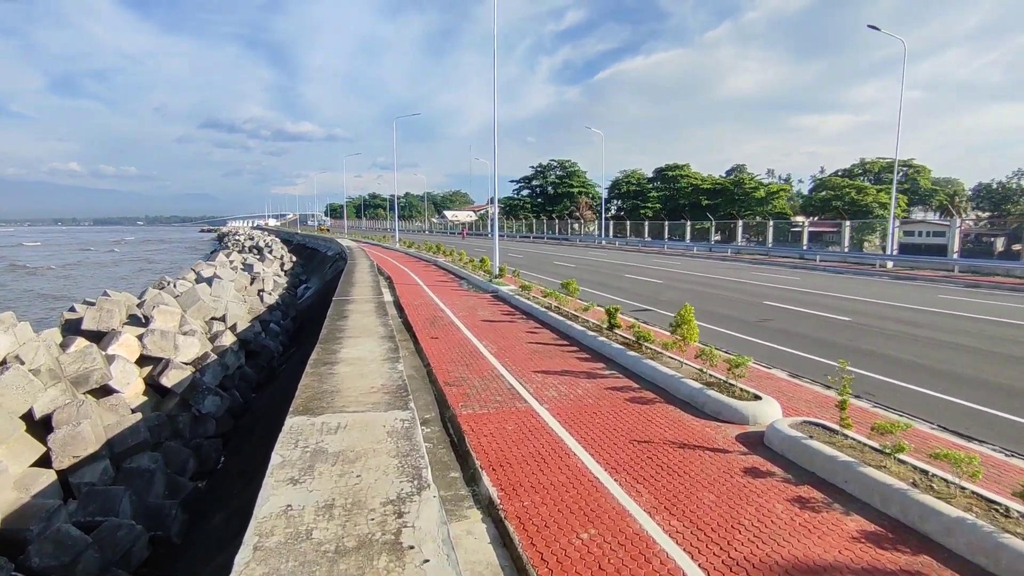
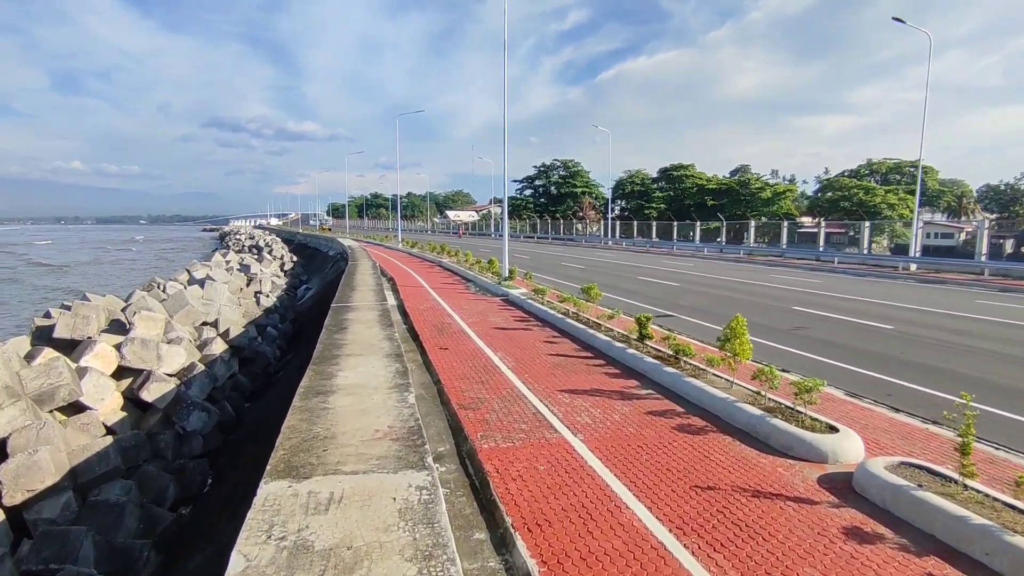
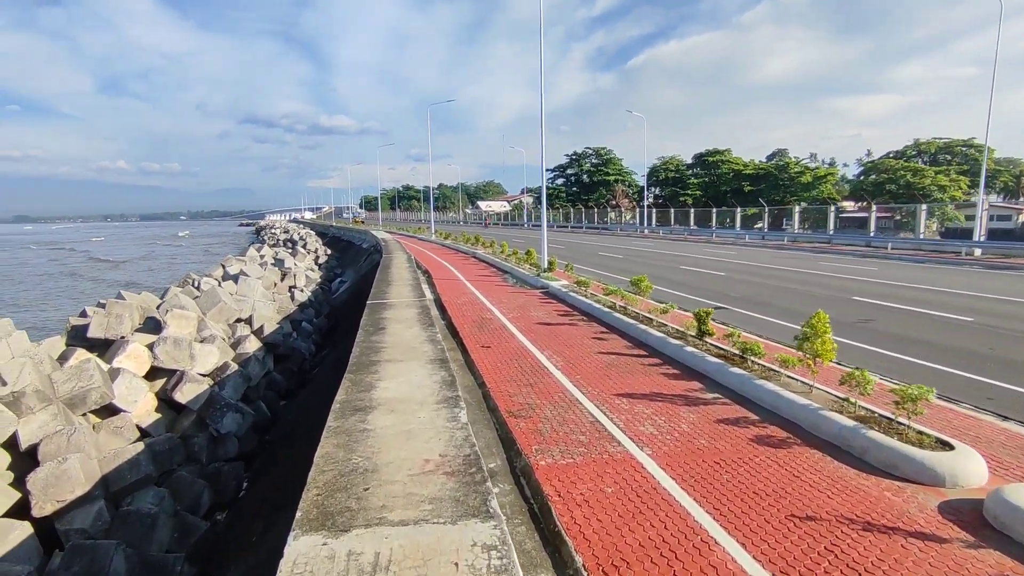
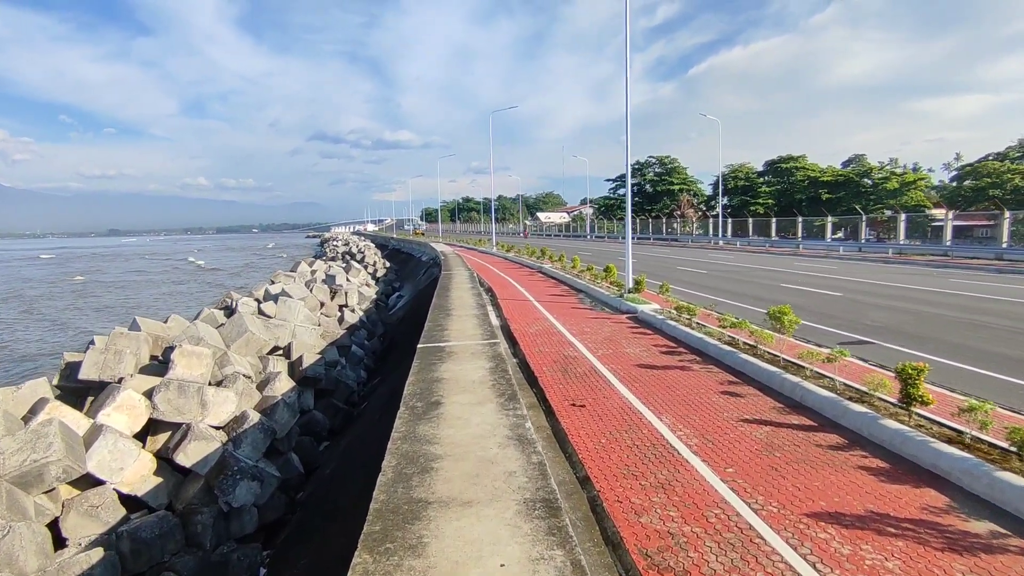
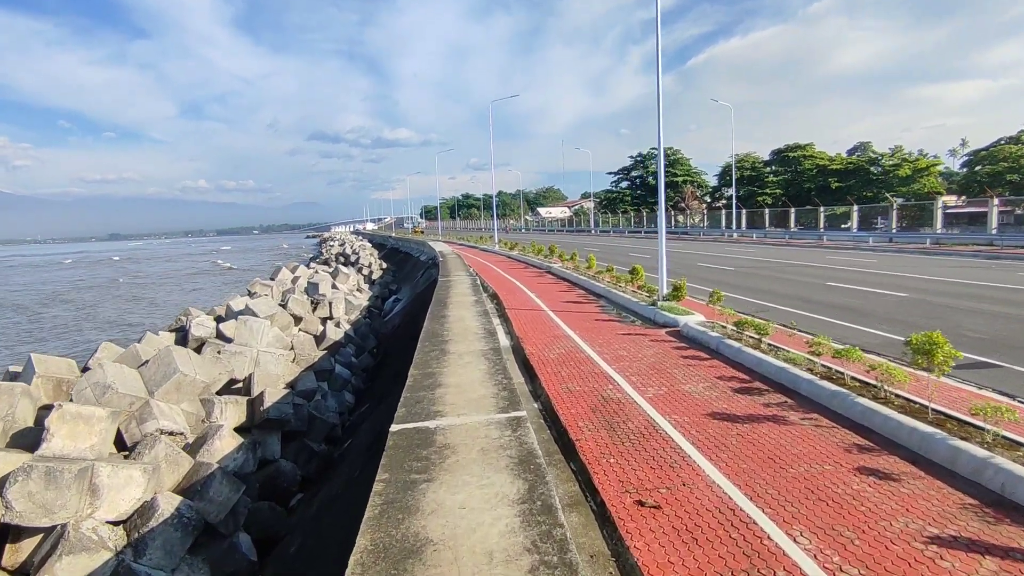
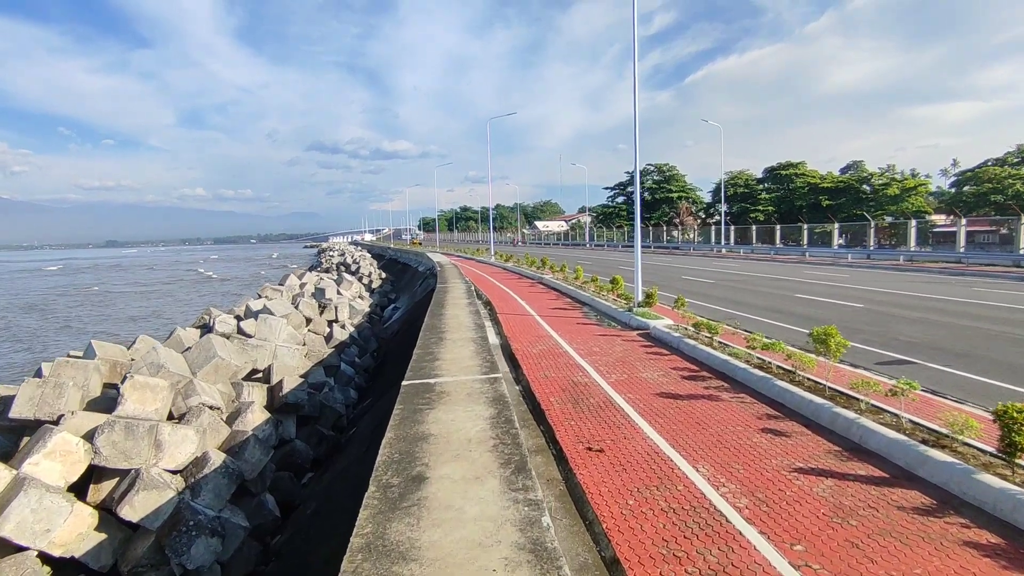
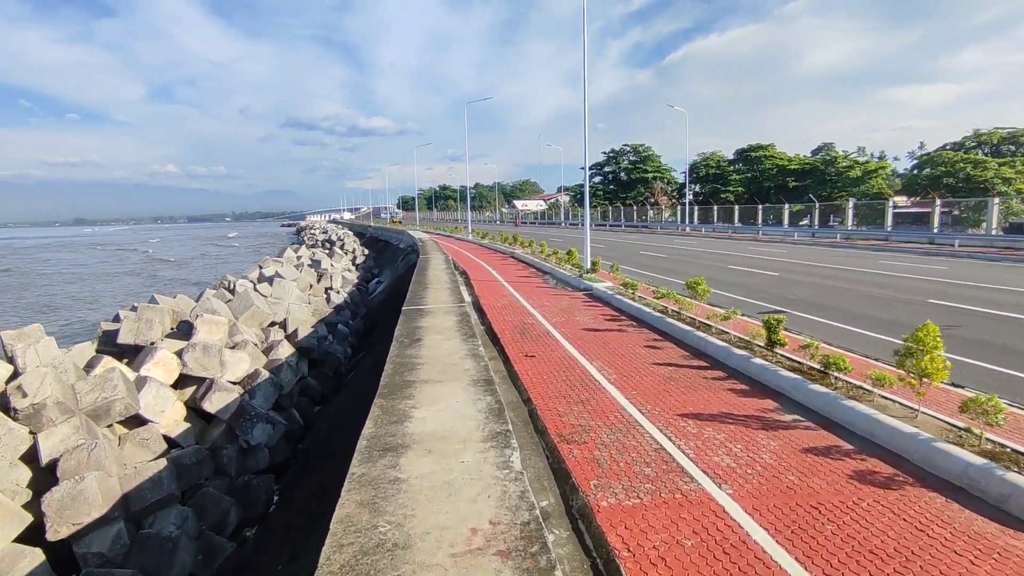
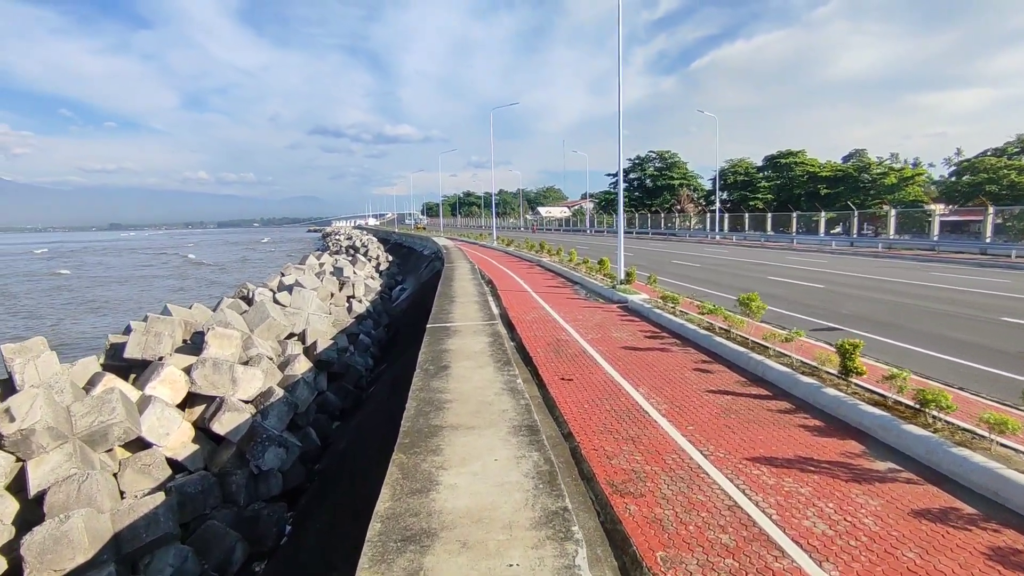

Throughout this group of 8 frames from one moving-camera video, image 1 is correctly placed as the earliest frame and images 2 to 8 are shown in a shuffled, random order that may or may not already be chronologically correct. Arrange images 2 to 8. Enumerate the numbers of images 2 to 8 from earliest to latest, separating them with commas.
2, 3, 7, 8, 4, 6, 5
